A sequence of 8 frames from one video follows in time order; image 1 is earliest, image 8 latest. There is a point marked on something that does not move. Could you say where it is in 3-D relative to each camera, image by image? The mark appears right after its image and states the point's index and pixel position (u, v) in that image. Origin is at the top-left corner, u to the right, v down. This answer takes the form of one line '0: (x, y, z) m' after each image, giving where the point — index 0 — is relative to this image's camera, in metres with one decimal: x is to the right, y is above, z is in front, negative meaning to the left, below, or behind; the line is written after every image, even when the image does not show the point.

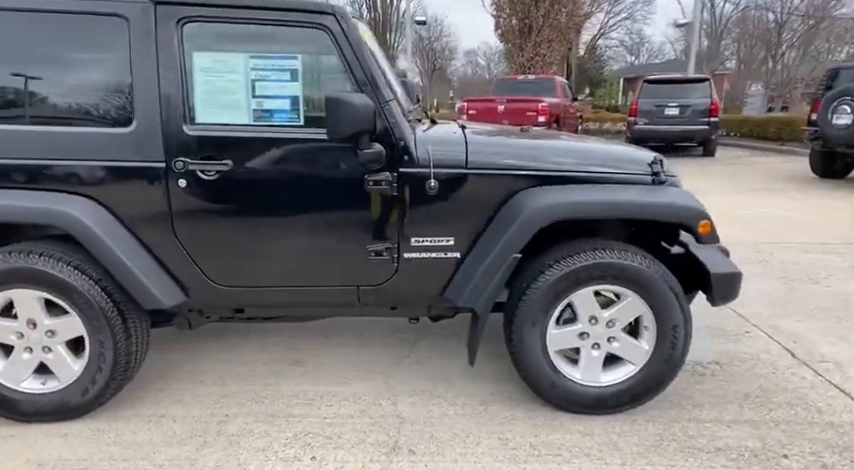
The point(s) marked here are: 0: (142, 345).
0: (-1.3, -0.5, +2.5) m
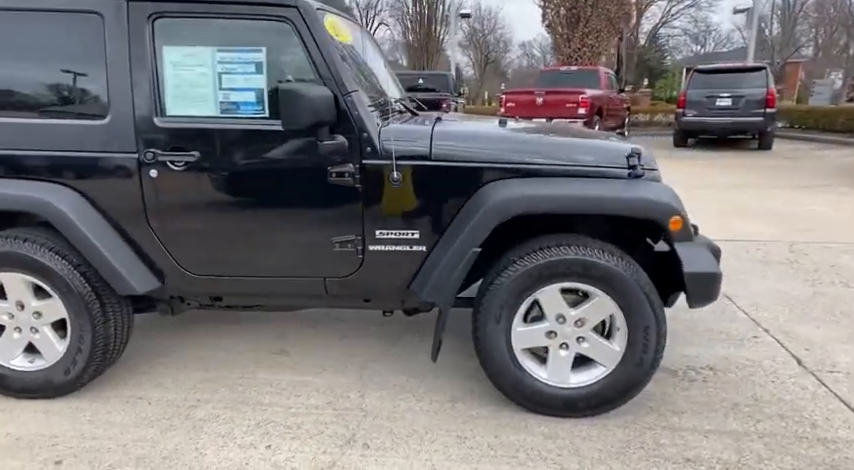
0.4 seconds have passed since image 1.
0: (-1.5, -0.5, +2.6) m
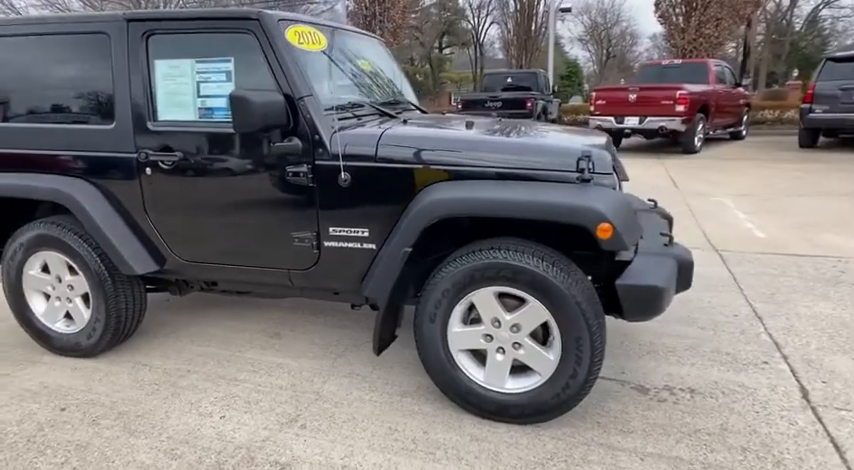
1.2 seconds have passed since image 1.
0: (-1.6, -0.4, +3.0) m
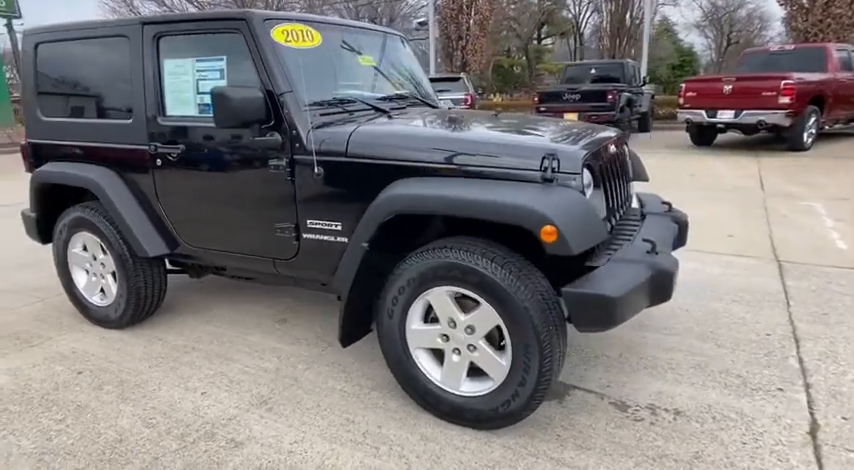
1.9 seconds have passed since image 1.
0: (-1.7, -0.3, +3.3) m
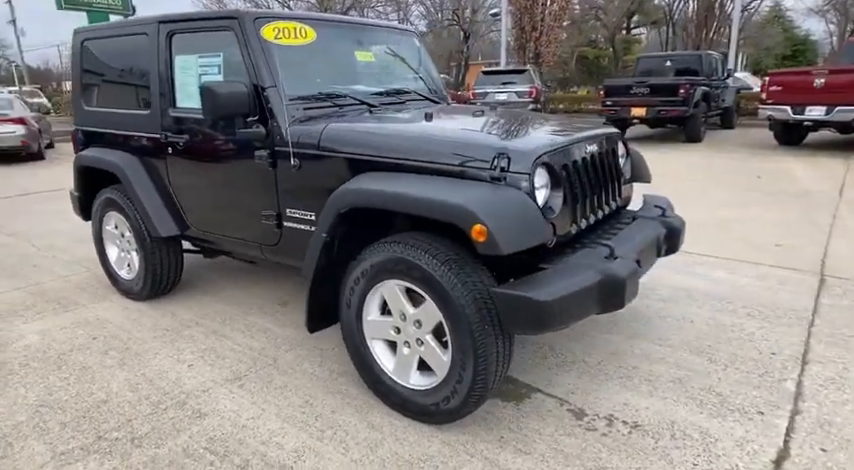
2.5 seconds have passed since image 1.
0: (-1.7, -0.2, +3.6) m
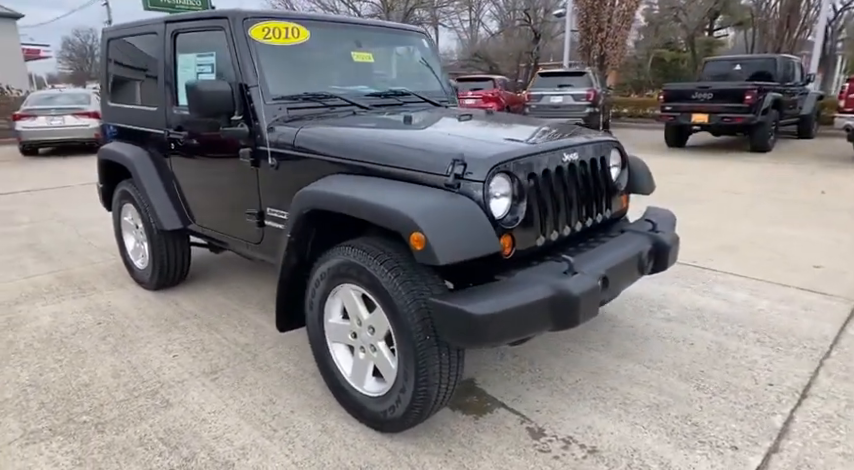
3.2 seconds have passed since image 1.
0: (-1.7, -0.1, +3.7) m
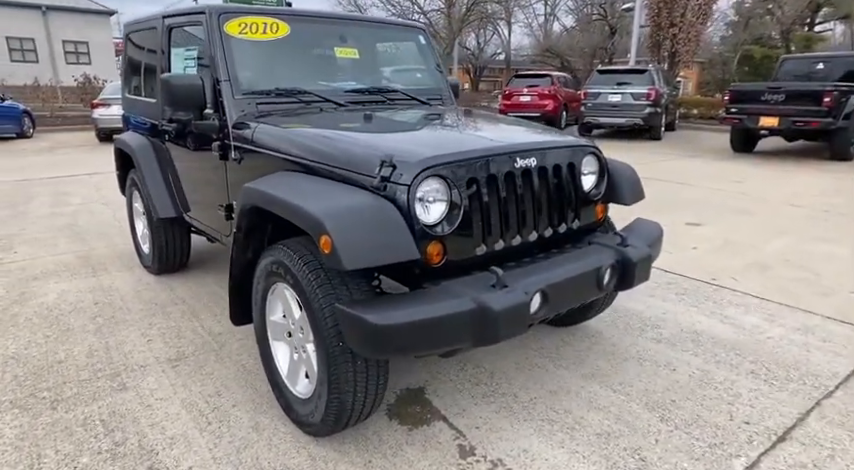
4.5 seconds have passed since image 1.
0: (-1.8, 0.0, +3.8) m
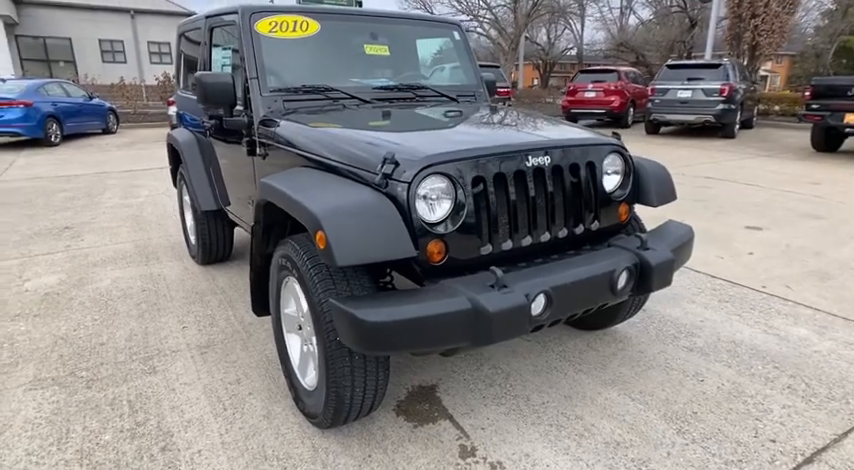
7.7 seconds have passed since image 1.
0: (-1.6, 0.0, +4.0) m
